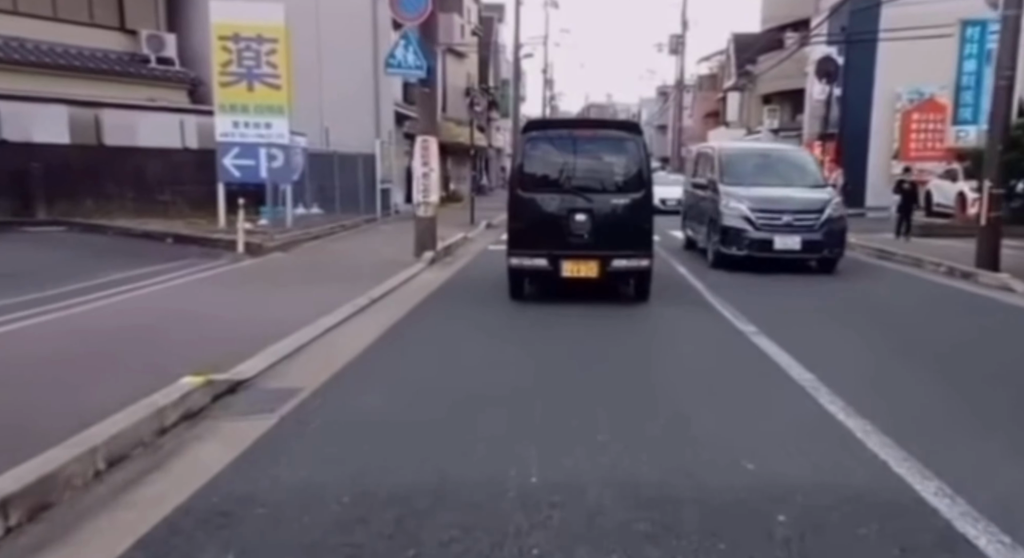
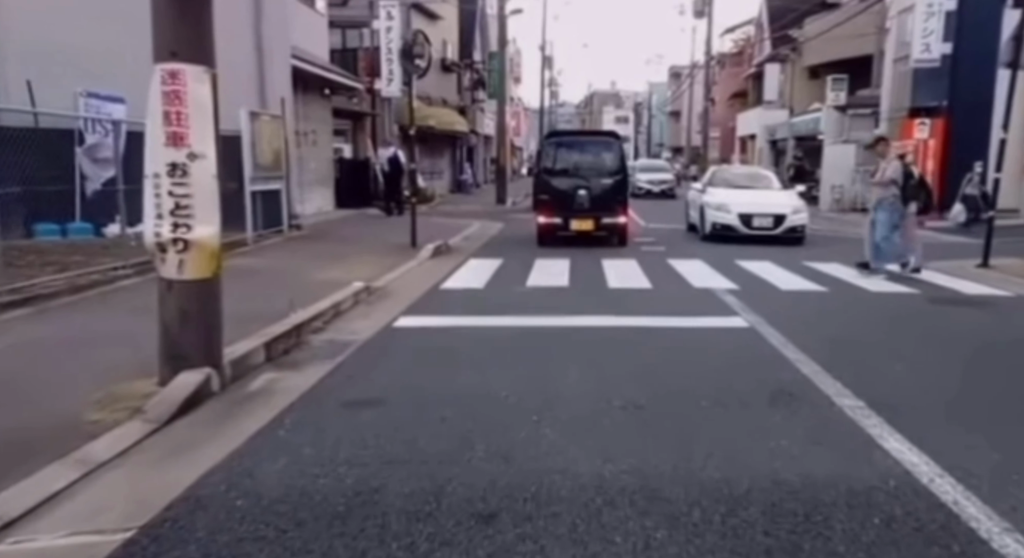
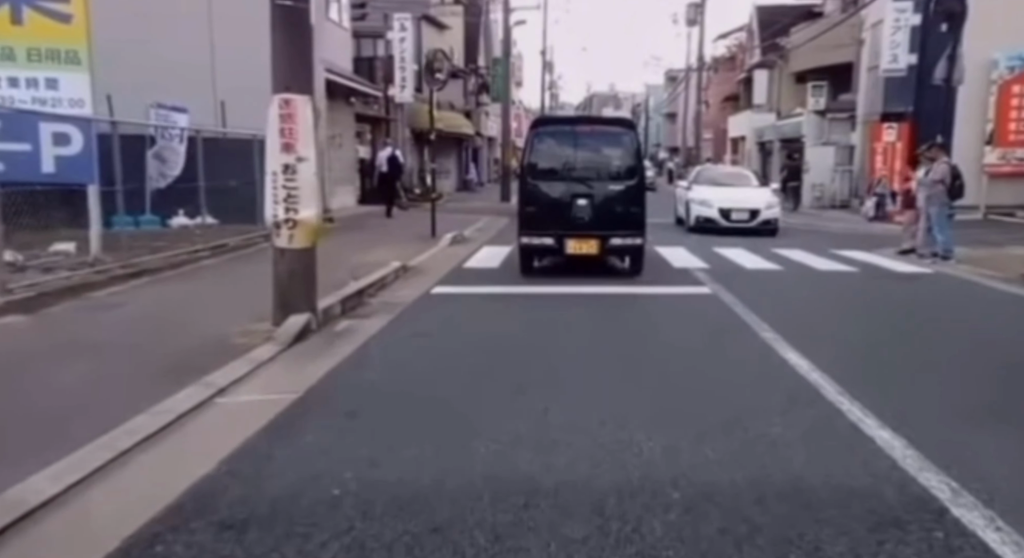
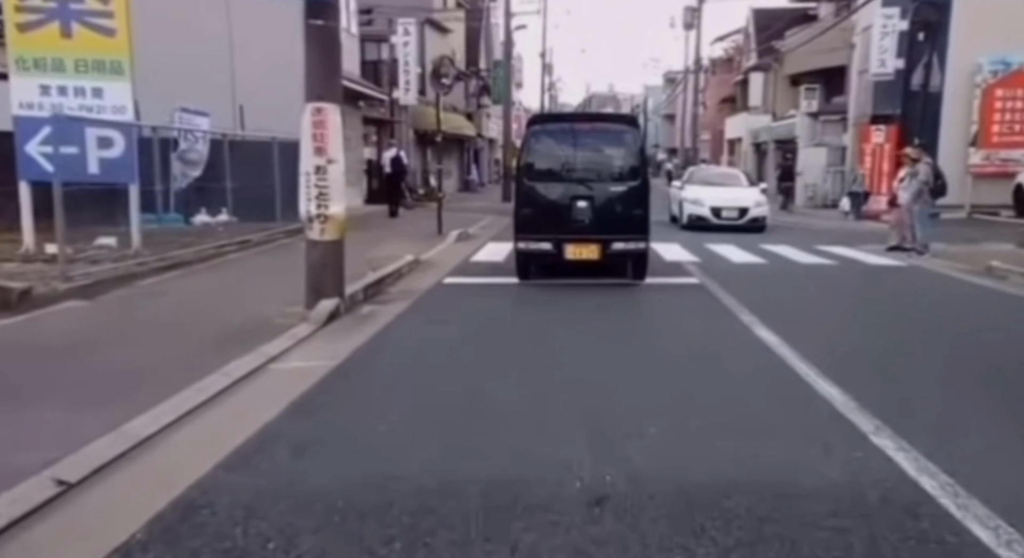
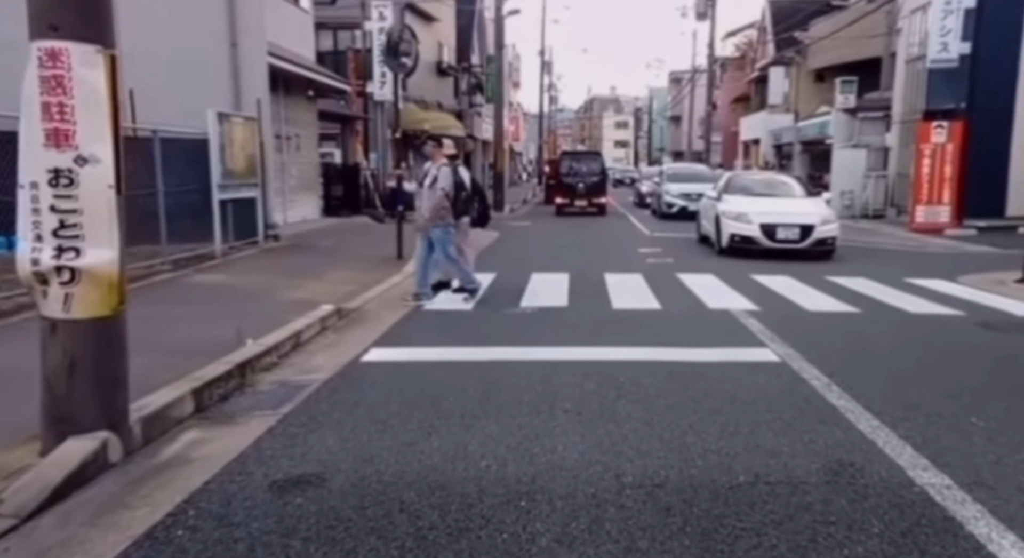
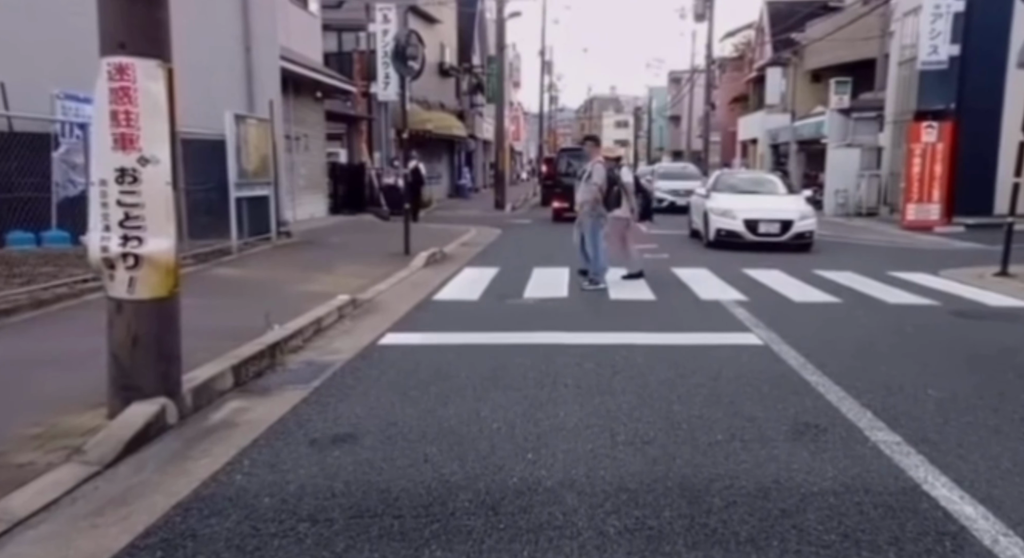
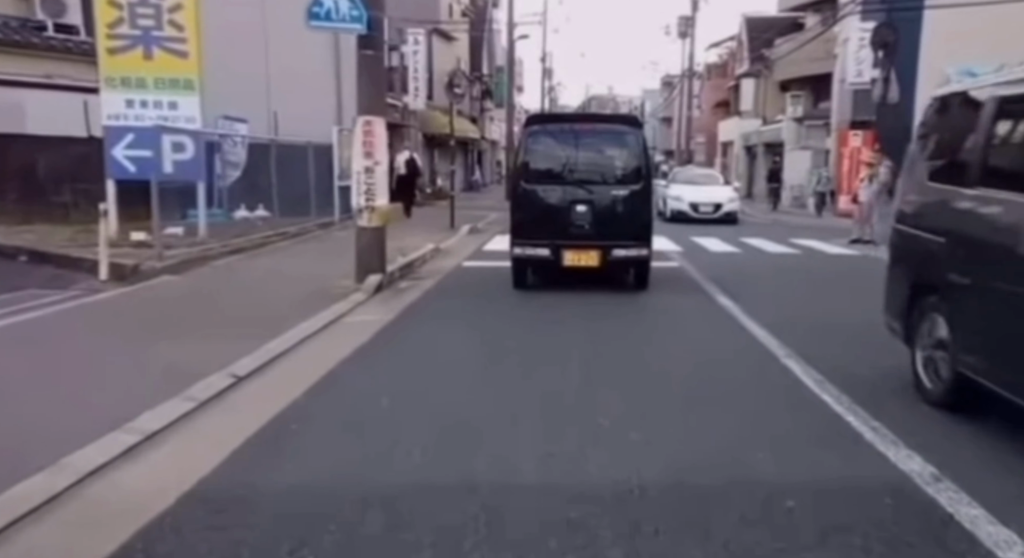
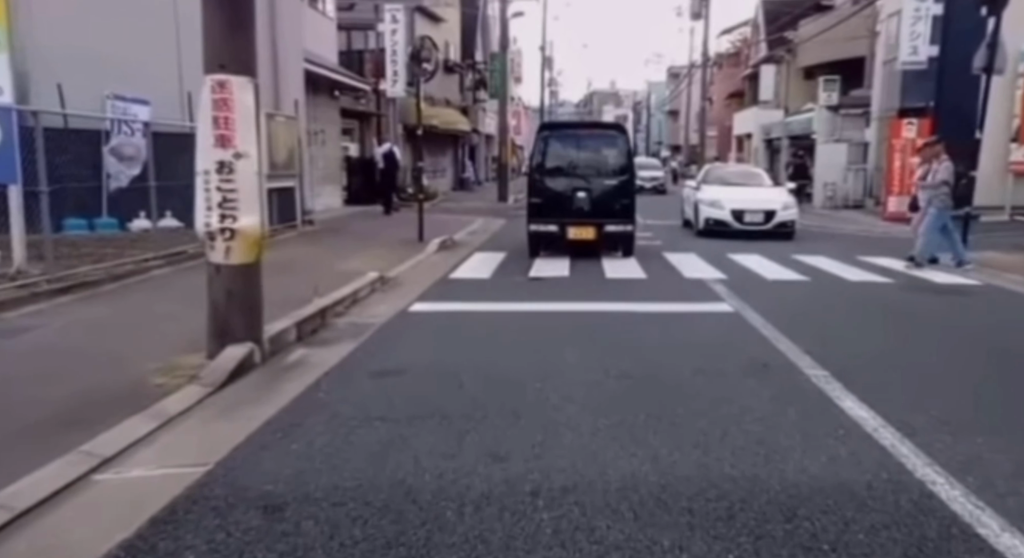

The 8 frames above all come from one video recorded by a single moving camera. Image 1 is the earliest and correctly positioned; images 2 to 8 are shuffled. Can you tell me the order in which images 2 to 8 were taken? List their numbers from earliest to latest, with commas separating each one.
7, 4, 3, 8, 2, 6, 5
